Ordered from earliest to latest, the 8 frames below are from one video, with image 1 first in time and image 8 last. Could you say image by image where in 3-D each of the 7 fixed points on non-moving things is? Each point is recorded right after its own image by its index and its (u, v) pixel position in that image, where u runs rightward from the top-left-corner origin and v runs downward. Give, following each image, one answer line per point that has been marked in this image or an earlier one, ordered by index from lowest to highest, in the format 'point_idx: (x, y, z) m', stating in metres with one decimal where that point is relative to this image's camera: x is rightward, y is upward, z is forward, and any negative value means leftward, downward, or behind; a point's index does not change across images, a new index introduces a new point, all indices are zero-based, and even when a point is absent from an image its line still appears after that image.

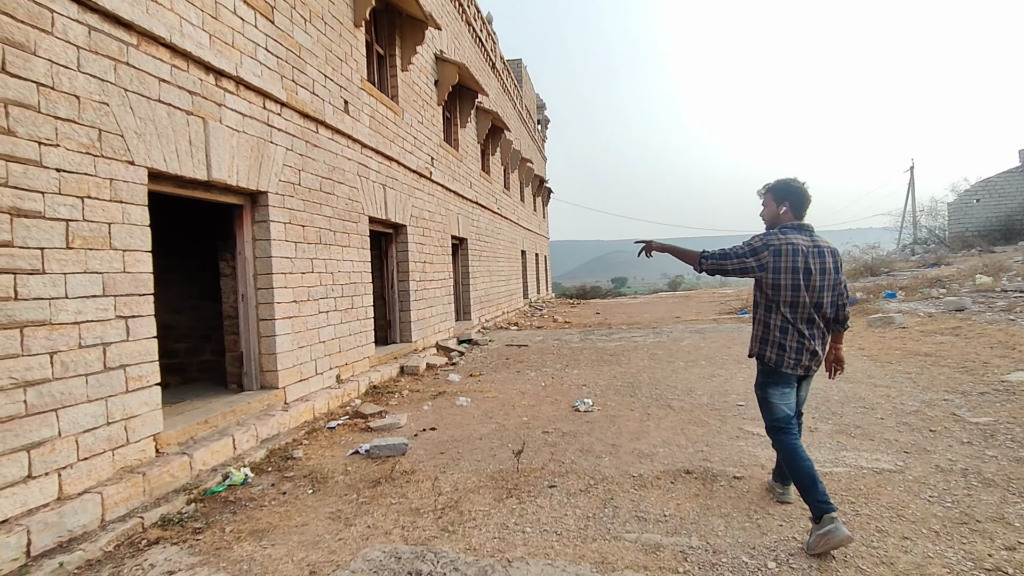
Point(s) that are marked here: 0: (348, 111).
0: (-1.9, +2.1, +6.1) m
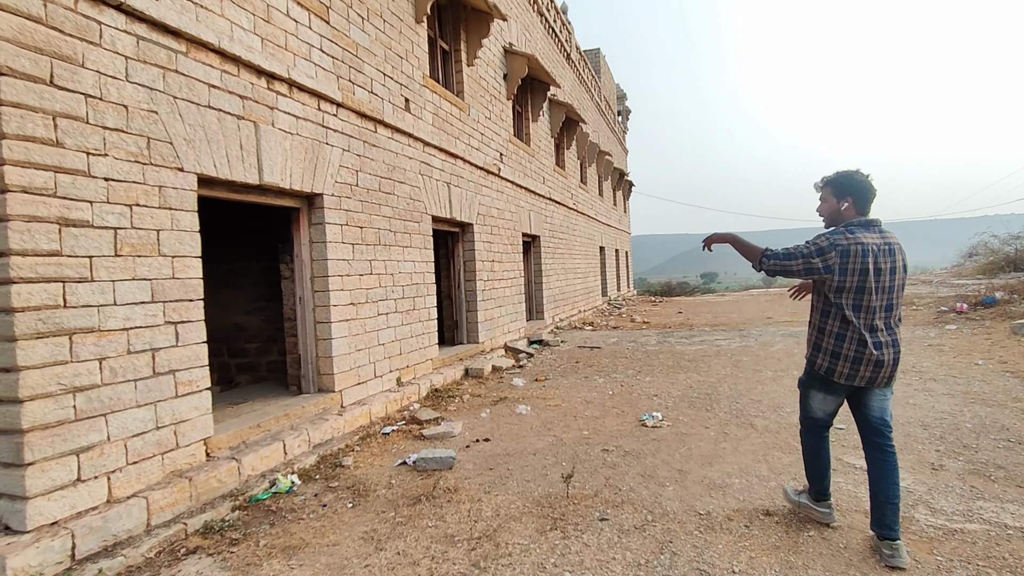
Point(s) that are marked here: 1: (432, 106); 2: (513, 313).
0: (-1.2, +2.1, +6.0) m
1: (-1.0, +2.3, +6.6) m
2: (0.0, -0.5, +9.0) m
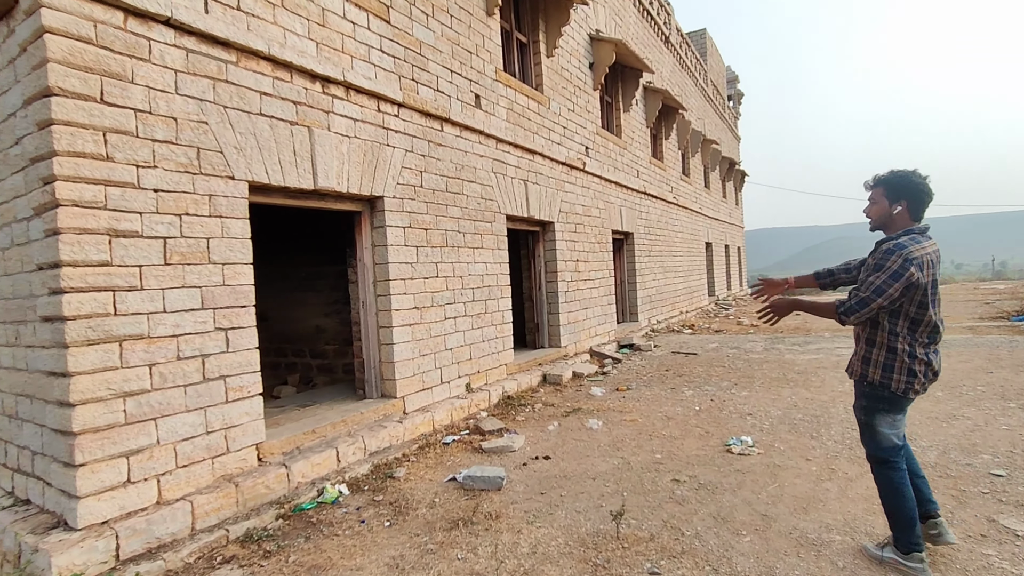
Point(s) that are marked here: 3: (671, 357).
0: (-0.4, +2.1, +5.8) m
1: (-0.1, +2.3, +6.3) m
2: (+1.4, -0.5, +8.5) m
3: (+2.4, -1.1, +7.8) m
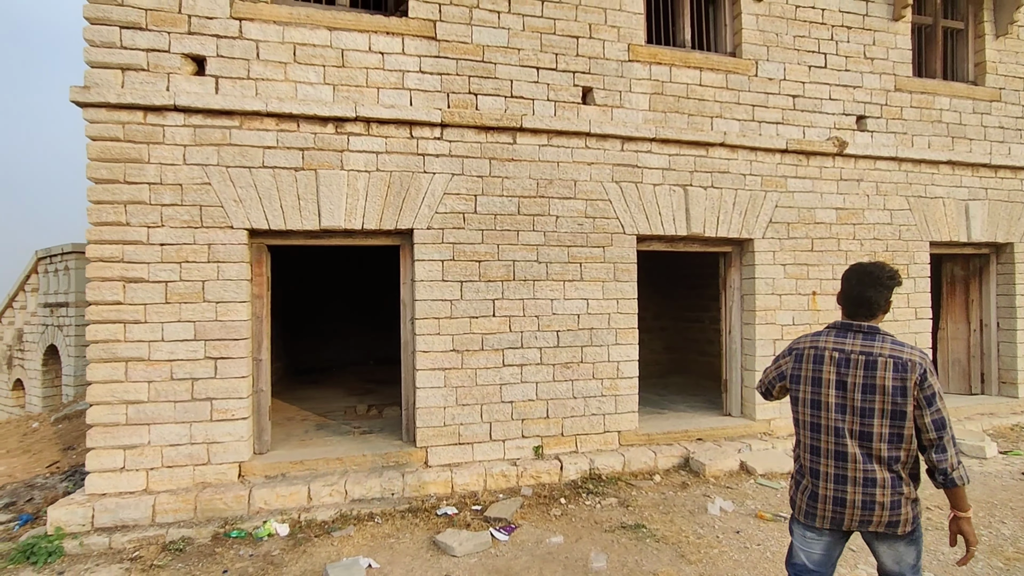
0: (+0.7, +1.7, +4.6) m
1: (+1.3, +1.9, +4.8) m
2: (+3.8, -1.0, +5.4) m
3: (+3.9, -1.6, +4.2) m
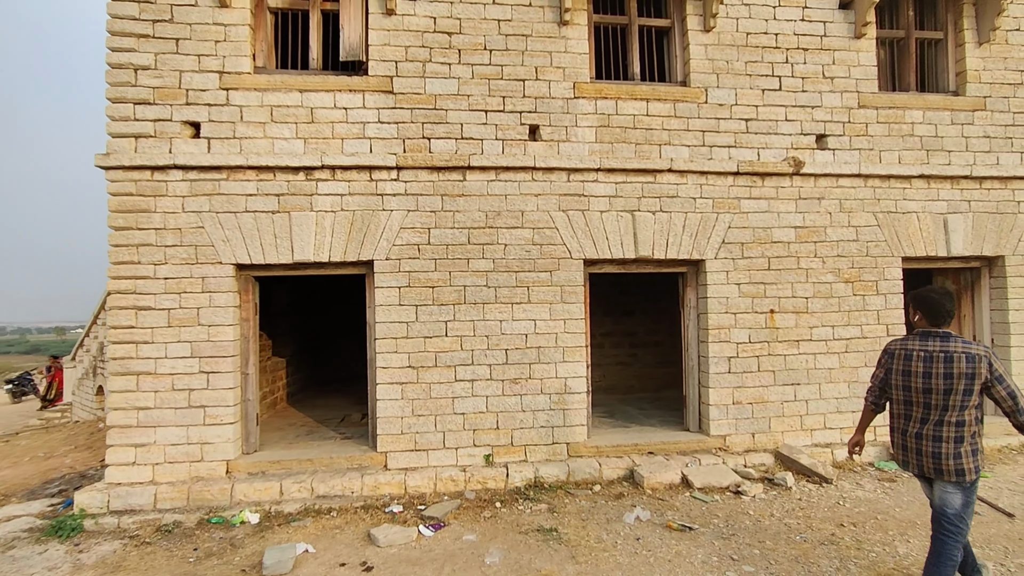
0: (+0.3, +1.5, +5.0) m
1: (+0.8, +1.7, +5.1) m
2: (+3.4, -1.2, +5.3) m
3: (+3.4, -1.7, +4.2) m
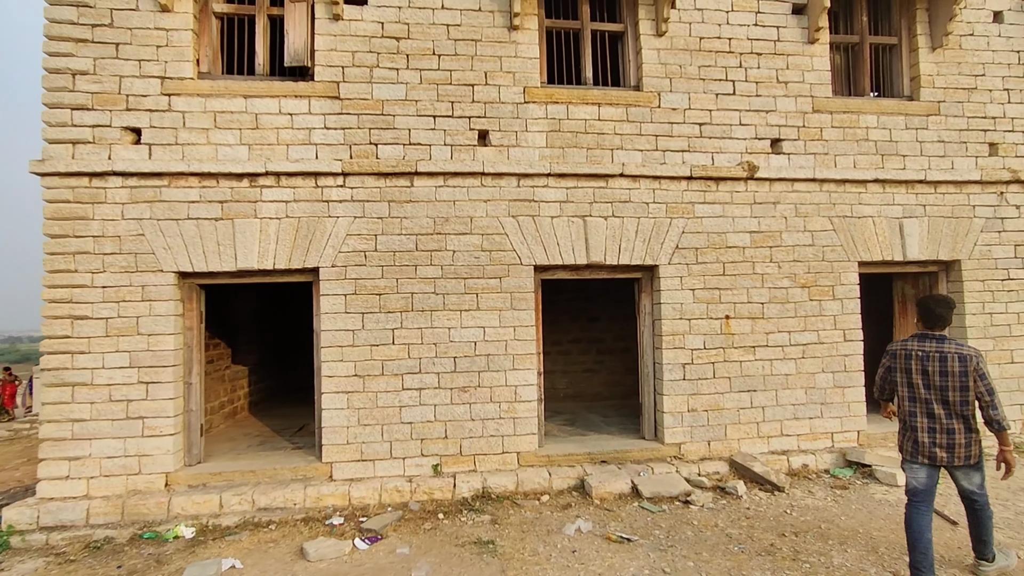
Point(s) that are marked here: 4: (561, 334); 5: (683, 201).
0: (-0.2, +1.4, +5.0) m
1: (+0.4, +1.6, +5.1) m
2: (+2.9, -1.2, +5.3) m
3: (+2.9, -1.8, +4.1) m
4: (+0.7, -0.7, +7.6) m
5: (+1.7, +0.9, +5.2) m
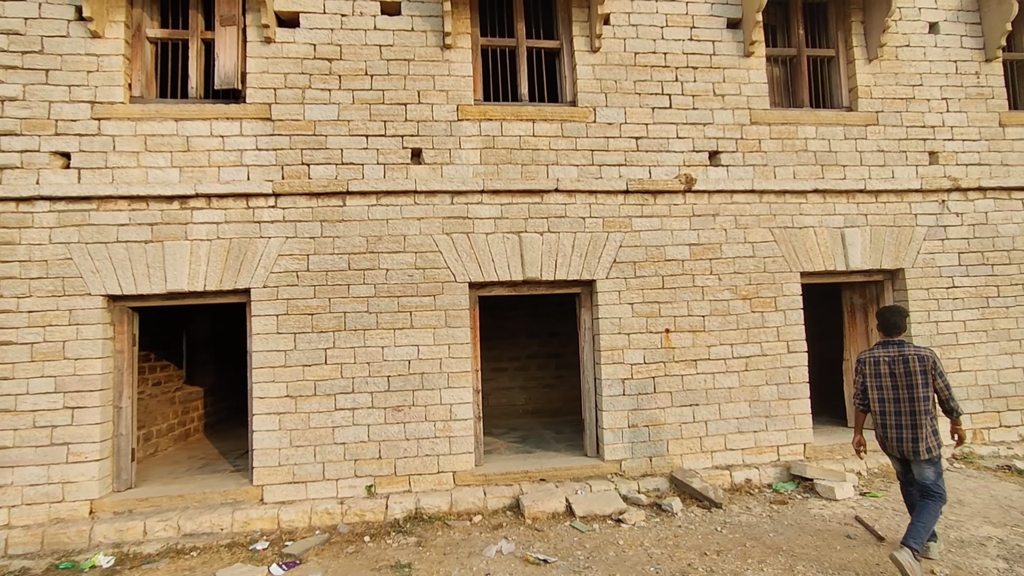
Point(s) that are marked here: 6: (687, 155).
0: (-0.9, +1.2, +5.0) m
1: (-0.3, +1.5, +5.1) m
2: (+2.3, -1.3, +5.2) m
3: (+2.4, -1.9, +4.0) m
4: (+0.1, -0.9, +7.5) m
5: (+1.1, +0.7, +5.2) m
6: (+1.8, +1.4, +5.4) m
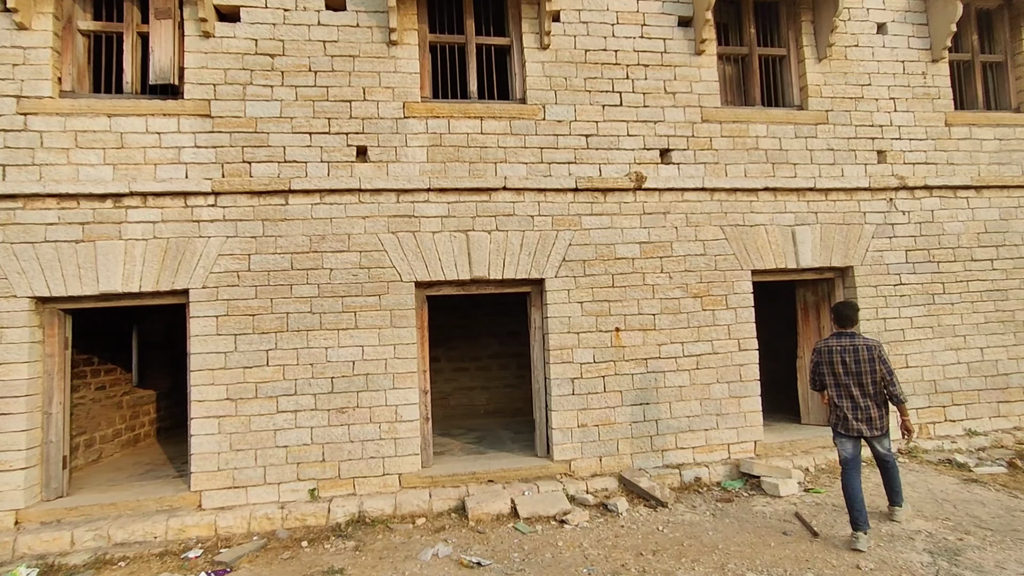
0: (-1.4, +1.2, +4.9) m
1: (-0.8, +1.5, +5.0) m
2: (+1.8, -1.3, +5.2) m
3: (+1.9, -1.9, +4.0) m
4: (-0.4, -0.9, +7.5) m
5: (+0.6, +0.7, +5.2) m
6: (+1.3, +1.4, +5.3) m
